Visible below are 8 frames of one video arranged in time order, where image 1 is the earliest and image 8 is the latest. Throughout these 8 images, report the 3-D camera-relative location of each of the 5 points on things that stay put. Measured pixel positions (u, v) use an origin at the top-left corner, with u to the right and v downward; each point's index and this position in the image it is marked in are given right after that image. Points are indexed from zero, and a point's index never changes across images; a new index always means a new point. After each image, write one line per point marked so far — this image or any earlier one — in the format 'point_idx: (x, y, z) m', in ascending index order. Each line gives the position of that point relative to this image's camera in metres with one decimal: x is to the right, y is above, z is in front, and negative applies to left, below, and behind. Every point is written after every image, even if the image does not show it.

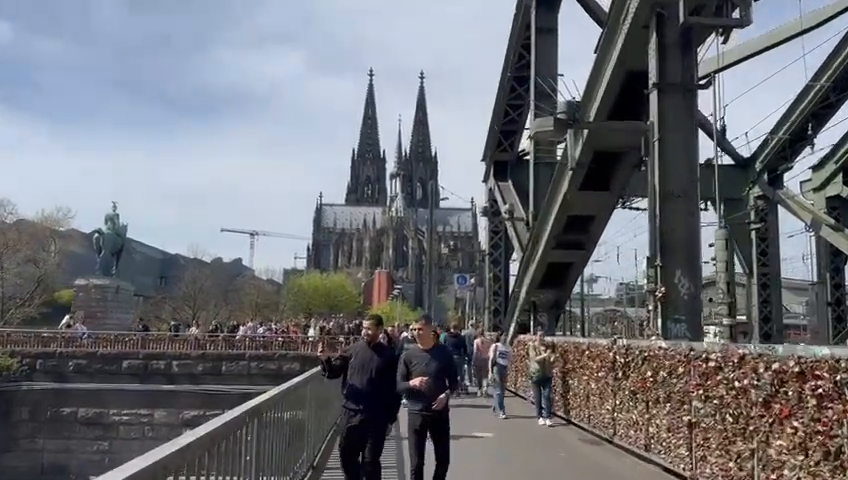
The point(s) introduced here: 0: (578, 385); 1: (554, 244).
0: (+3.8, -3.6, +16.0) m
1: (+4.0, -0.1, +19.6) m
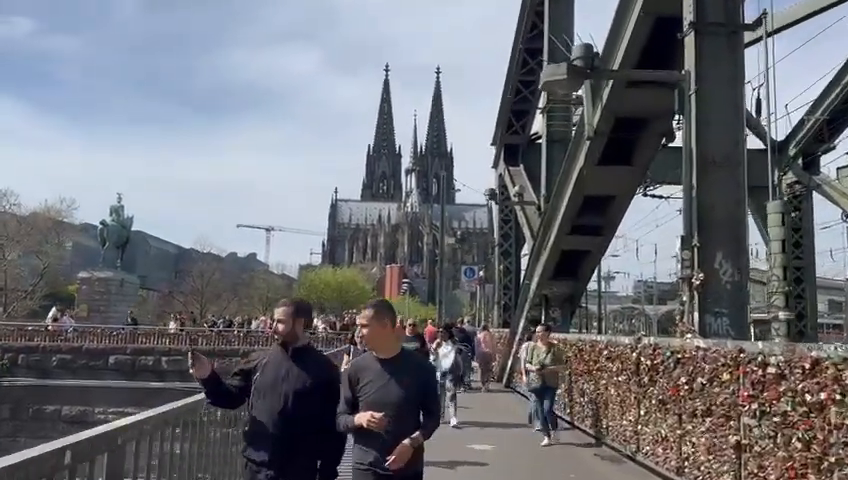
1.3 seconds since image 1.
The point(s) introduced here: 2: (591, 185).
0: (+3.6, -3.2, +13.7) m
1: (+3.9, +0.3, +17.3) m
2: (+4.0, +1.4, +15.5) m
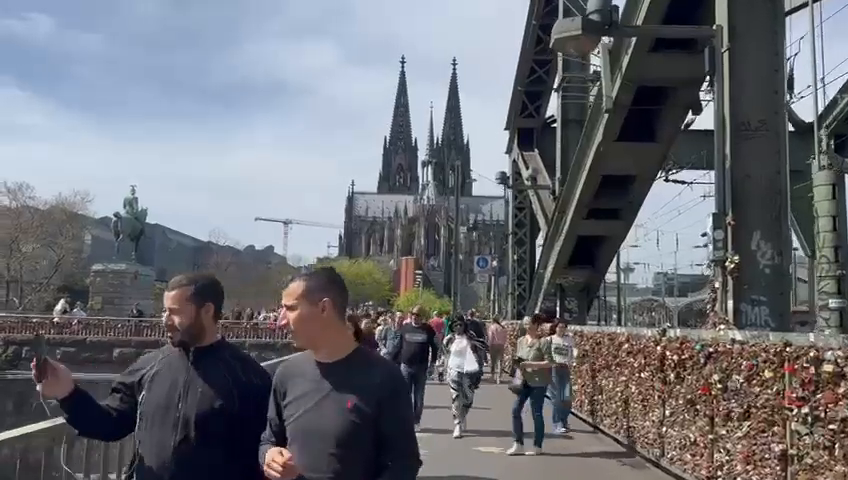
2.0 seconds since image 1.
0: (+3.7, -2.9, +12.5) m
1: (+4.0, +0.7, +16.0) m
2: (+4.1, +1.7, +14.3) m
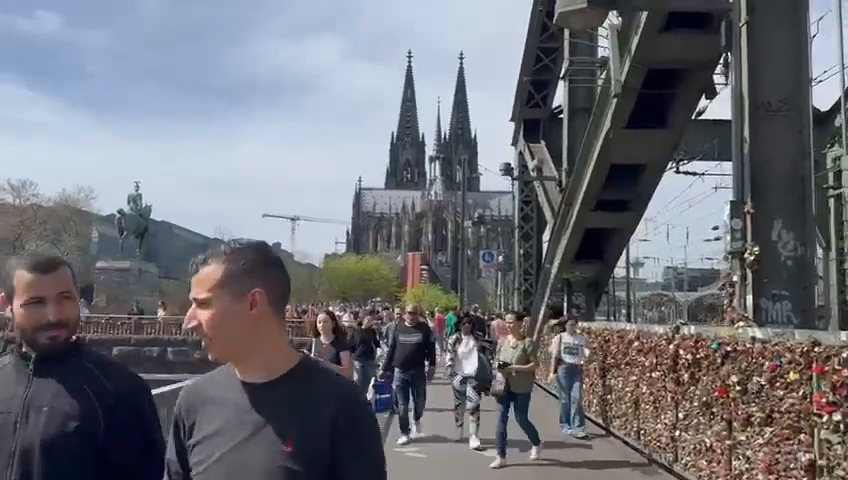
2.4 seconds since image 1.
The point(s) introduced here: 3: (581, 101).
0: (+3.7, -2.7, +11.9) m
1: (+4.0, +0.9, +15.4) m
2: (+4.1, +1.9, +13.6) m
3: (+4.6, +4.1, +18.7) m
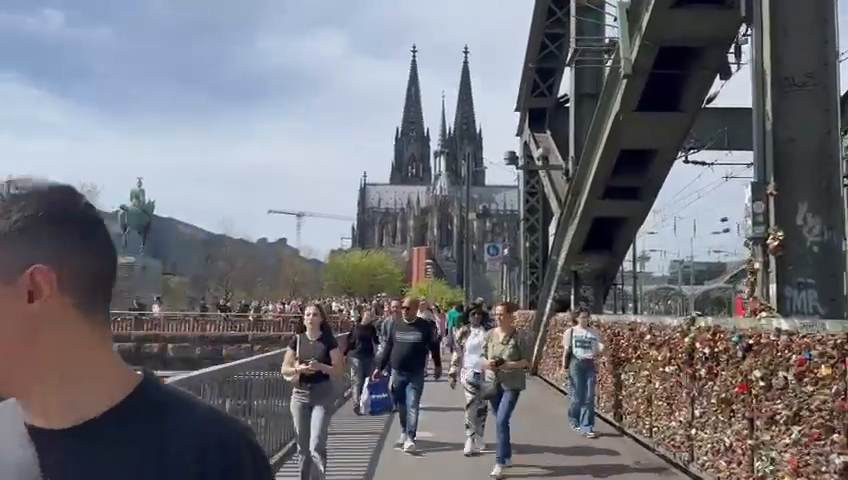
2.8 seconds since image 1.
0: (+3.7, -2.5, +11.3) m
1: (+4.1, +1.1, +14.8) m
2: (+4.1, +2.1, +13.0) m
3: (+4.6, +4.3, +18.1) m
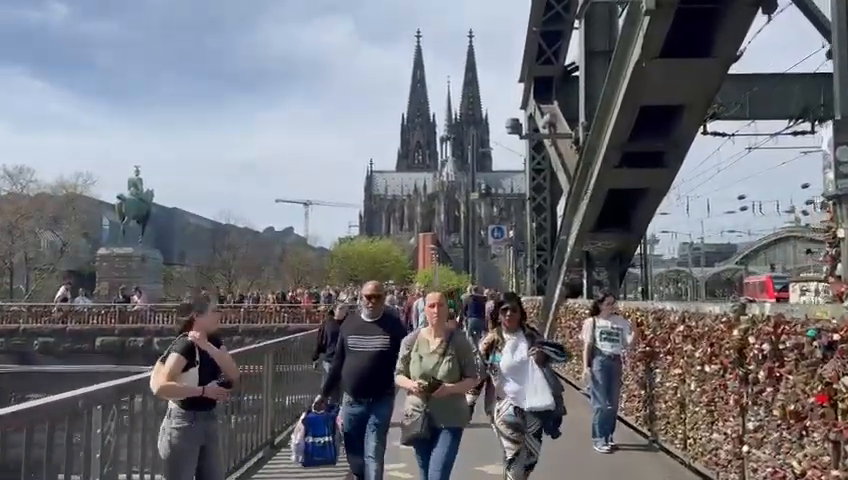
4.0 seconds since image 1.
0: (+3.5, -2.1, +9.4) m
1: (+3.8, +1.6, +12.8) m
2: (+3.8, +2.6, +11.0) m
3: (+4.4, +4.9, +16.0) m
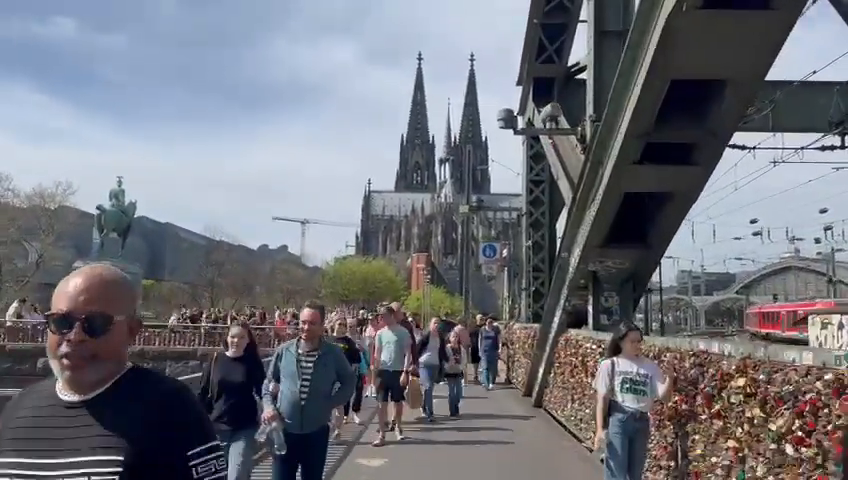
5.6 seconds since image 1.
0: (+2.9, -2.2, +6.6) m
1: (+3.3, +1.3, +10.0) m
2: (+3.4, +2.4, +8.3) m
3: (+3.9, +4.5, +13.4) m
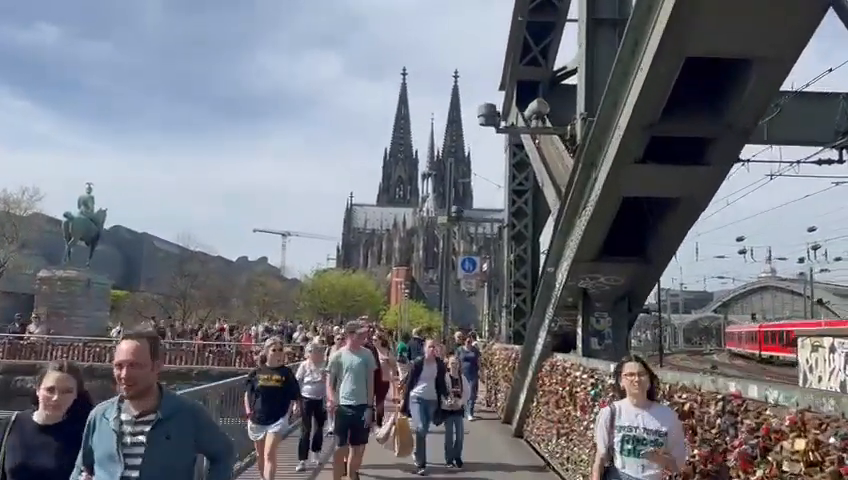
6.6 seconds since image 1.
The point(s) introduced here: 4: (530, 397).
0: (+2.5, -2.3, +5.0) m
1: (+2.9, +1.2, +8.5) m
2: (+3.0, +2.2, +6.8) m
3: (+3.4, +4.3, +12.0) m
4: (+2.2, -3.4, +13.8) m
